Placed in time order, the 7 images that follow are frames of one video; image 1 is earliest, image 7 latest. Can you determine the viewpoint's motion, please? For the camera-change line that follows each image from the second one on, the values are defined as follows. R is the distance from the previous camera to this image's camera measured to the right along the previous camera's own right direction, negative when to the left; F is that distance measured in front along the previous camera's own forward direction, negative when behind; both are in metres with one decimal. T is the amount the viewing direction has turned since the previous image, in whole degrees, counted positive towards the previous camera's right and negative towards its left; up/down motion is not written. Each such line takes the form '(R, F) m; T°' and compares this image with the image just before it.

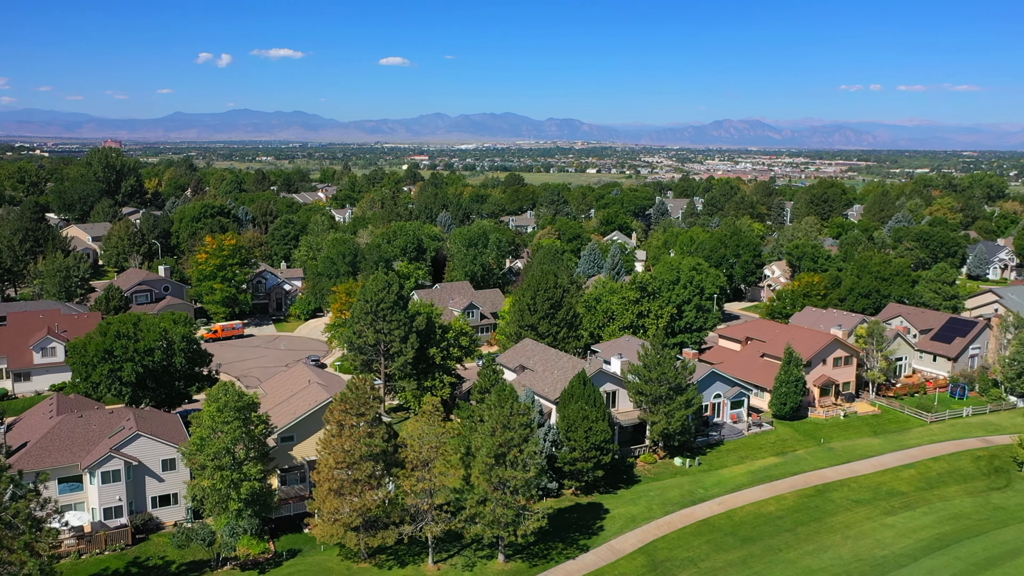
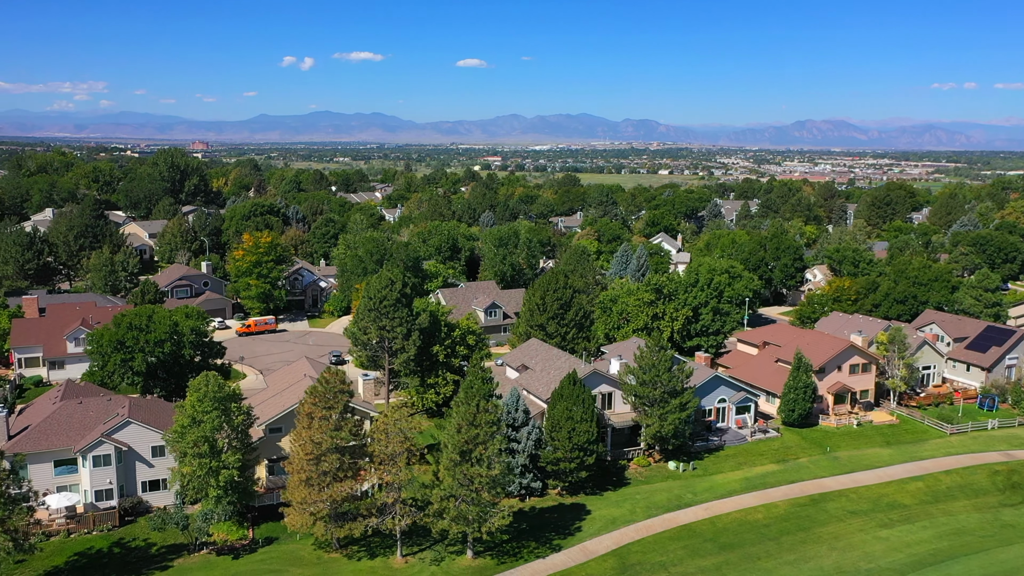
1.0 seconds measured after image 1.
(+3.6, 0.0) m; -5°
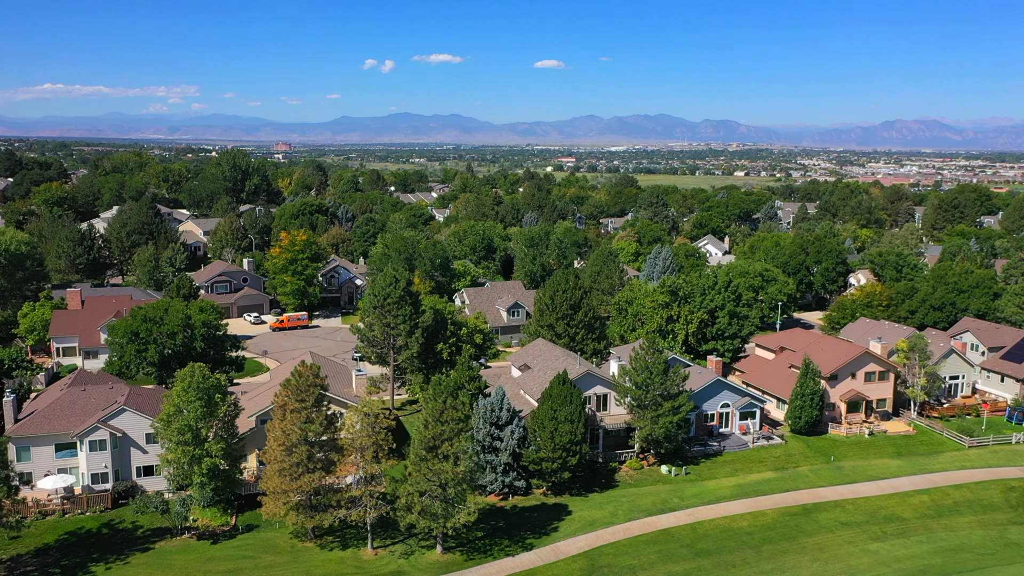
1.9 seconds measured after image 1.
(+3.6, 0.0) m; -5°
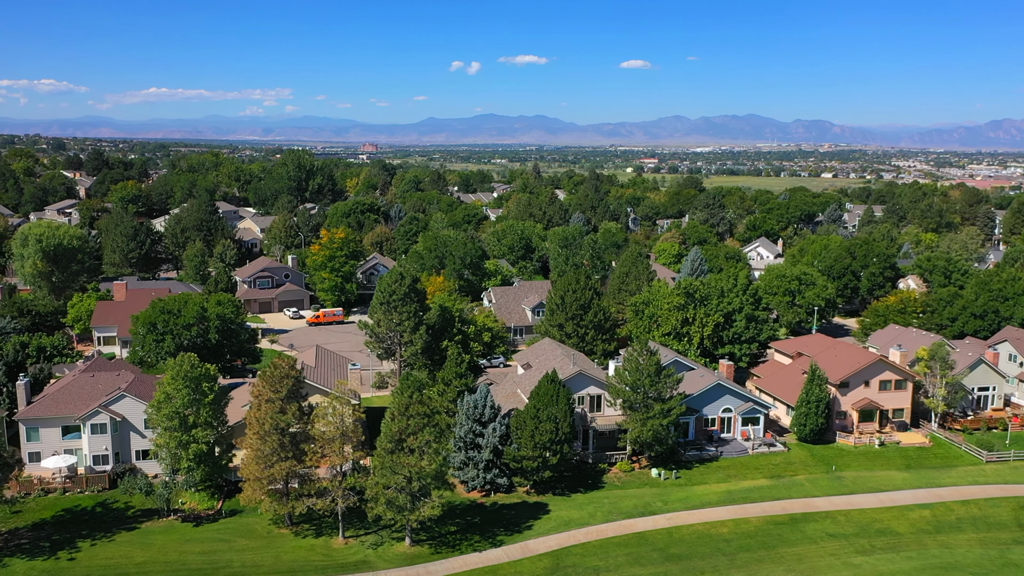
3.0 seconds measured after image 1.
(+4.0, 0.0) m; -6°
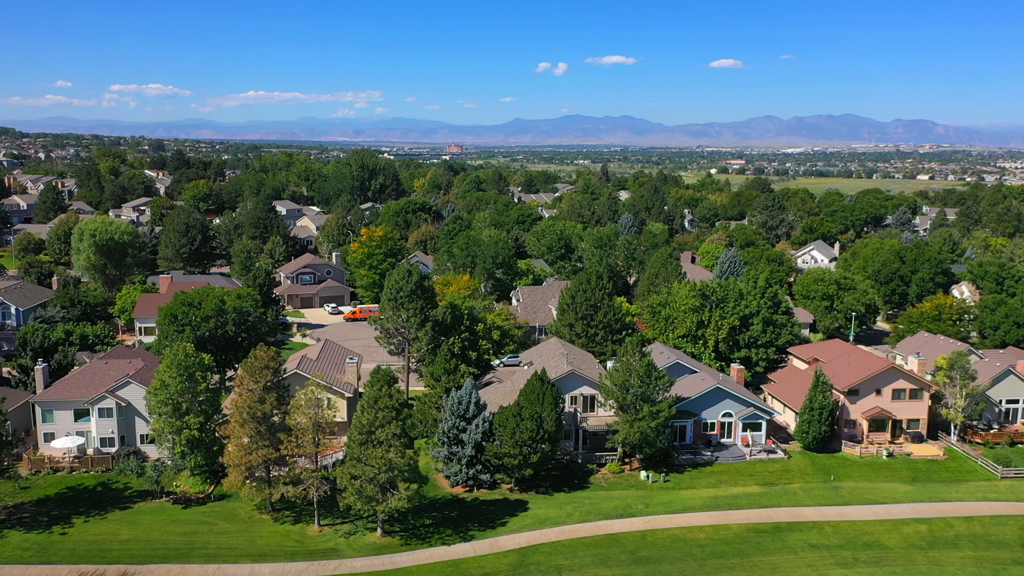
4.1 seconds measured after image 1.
(+4.1, 0.0) m; -6°
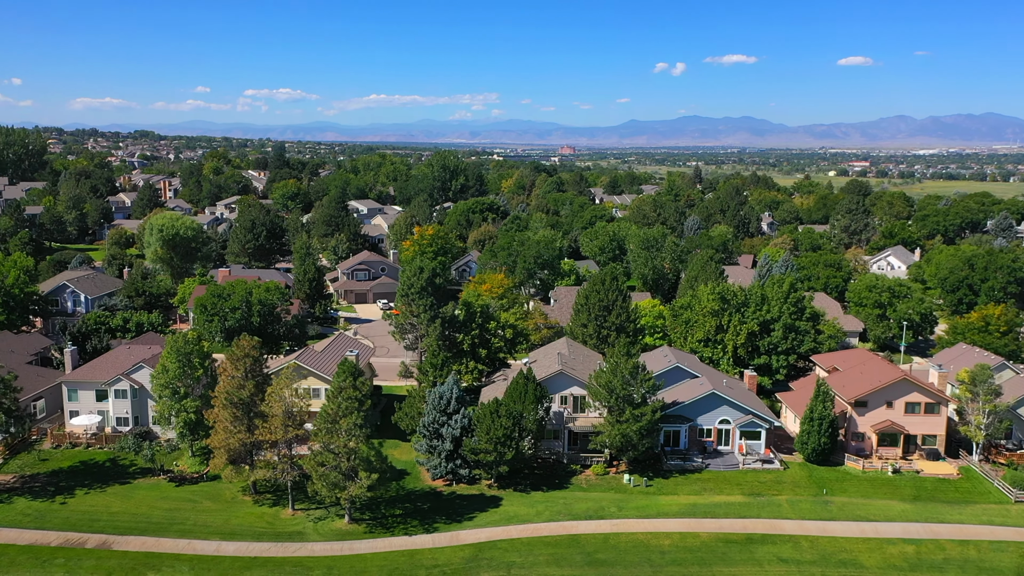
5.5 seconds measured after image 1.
(+5.5, +0.1) m; -8°
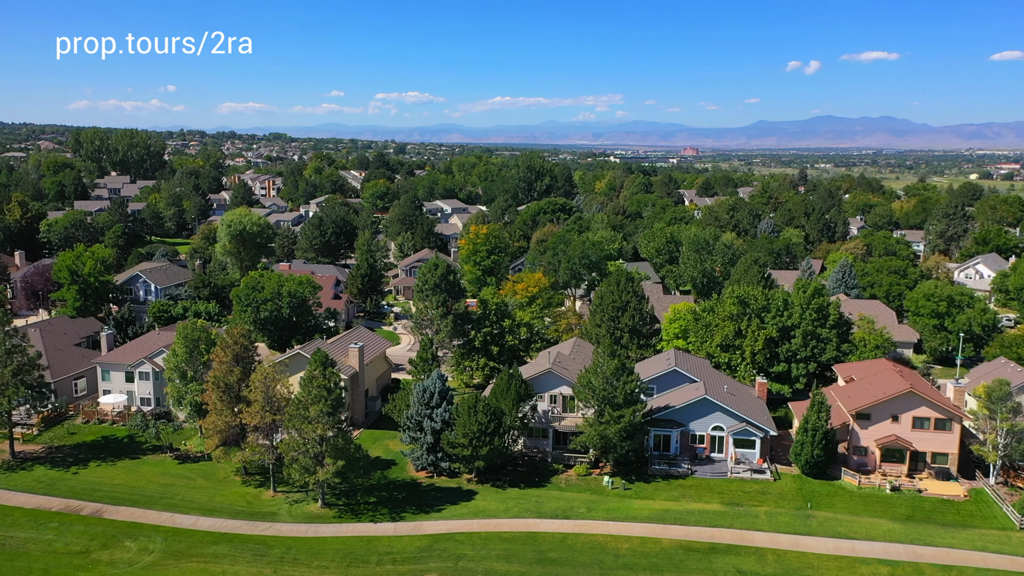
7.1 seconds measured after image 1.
(+5.9, +0.1) m; -8°
